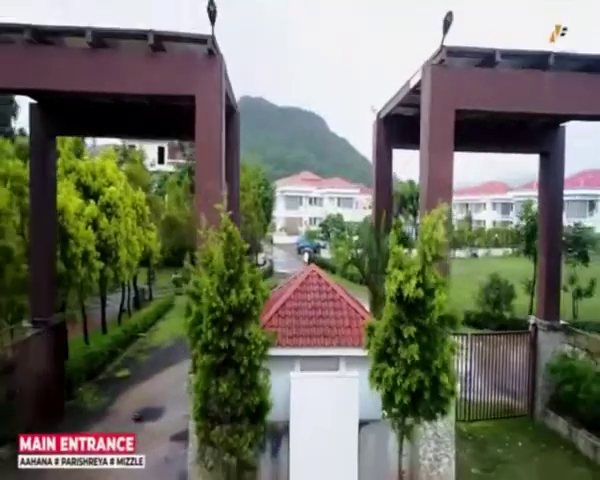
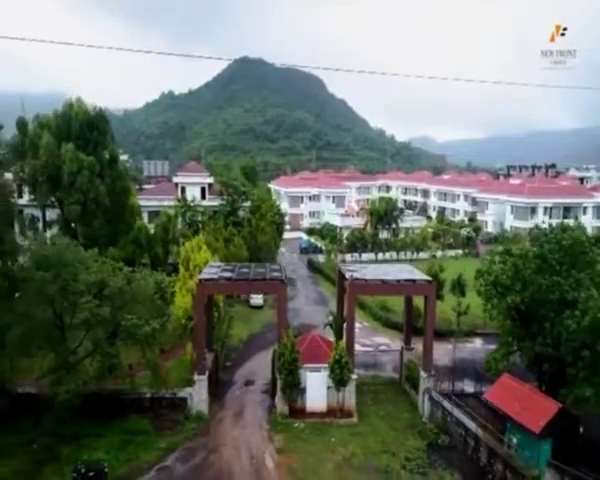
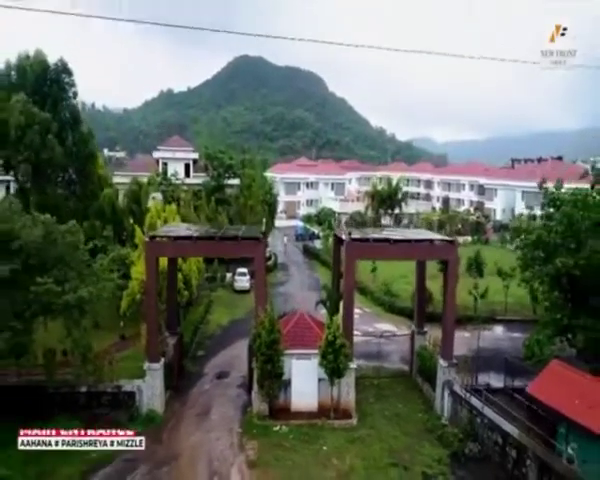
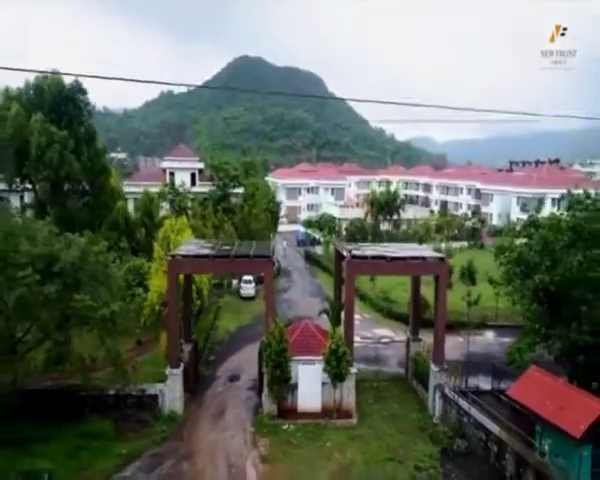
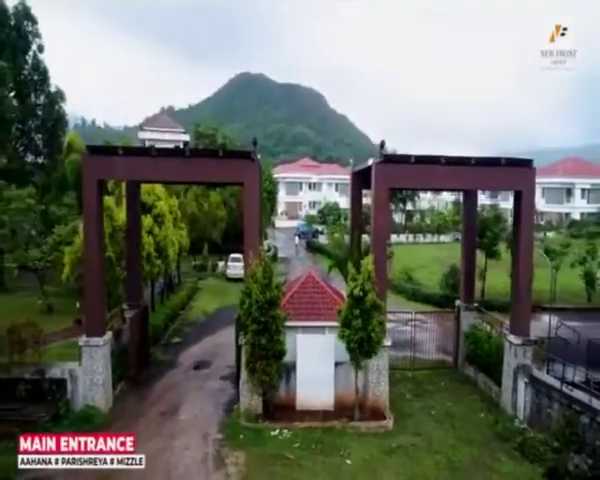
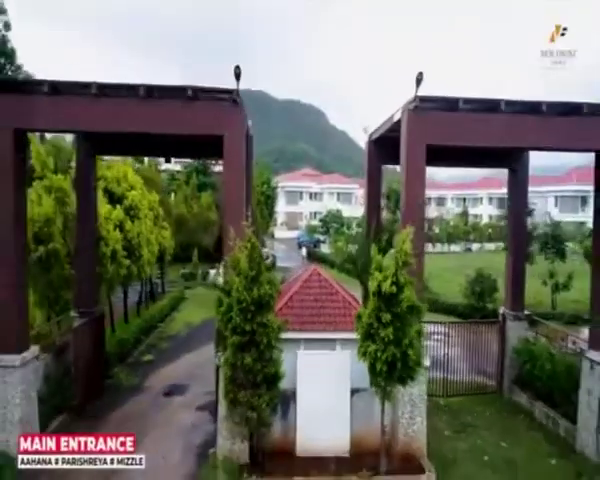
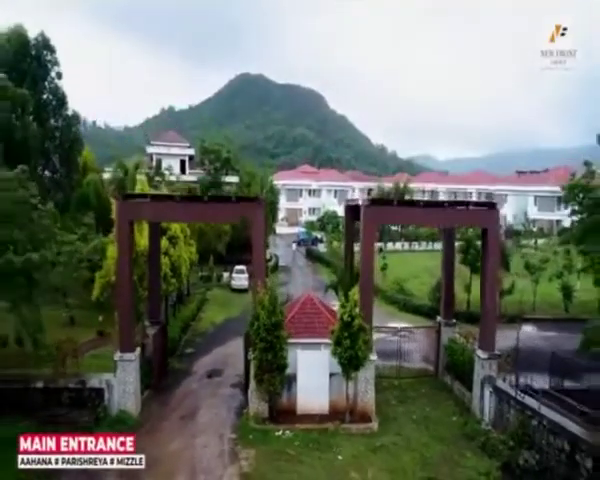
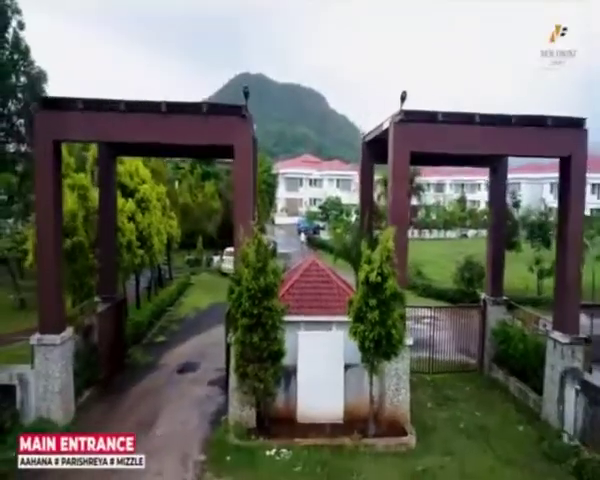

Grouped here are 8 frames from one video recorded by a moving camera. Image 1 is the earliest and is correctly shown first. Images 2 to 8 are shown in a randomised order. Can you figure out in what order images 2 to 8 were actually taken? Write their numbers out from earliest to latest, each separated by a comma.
6, 8, 5, 7, 3, 4, 2
